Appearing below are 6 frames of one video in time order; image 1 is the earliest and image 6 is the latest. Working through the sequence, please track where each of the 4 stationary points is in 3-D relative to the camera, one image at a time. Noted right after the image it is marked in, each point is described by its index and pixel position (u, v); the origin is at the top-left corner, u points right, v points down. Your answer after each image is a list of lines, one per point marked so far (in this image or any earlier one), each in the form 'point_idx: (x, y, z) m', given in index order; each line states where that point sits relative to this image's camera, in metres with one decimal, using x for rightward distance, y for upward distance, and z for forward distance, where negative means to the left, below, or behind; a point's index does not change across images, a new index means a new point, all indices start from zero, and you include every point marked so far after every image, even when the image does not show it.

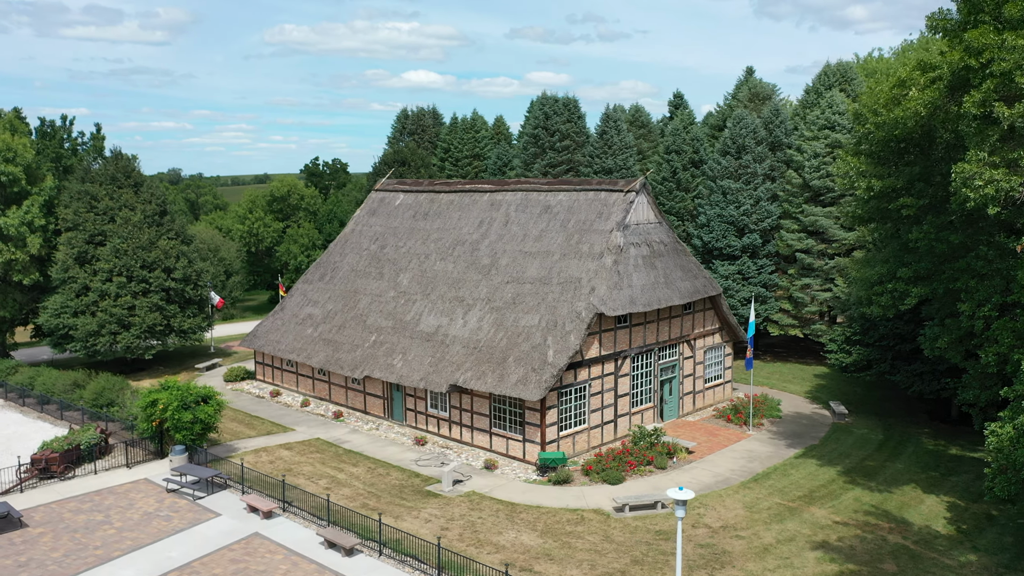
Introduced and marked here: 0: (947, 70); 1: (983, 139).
0: (+10.9, +5.4, +19.0) m
1: (+11.4, +3.5, +18.3) m
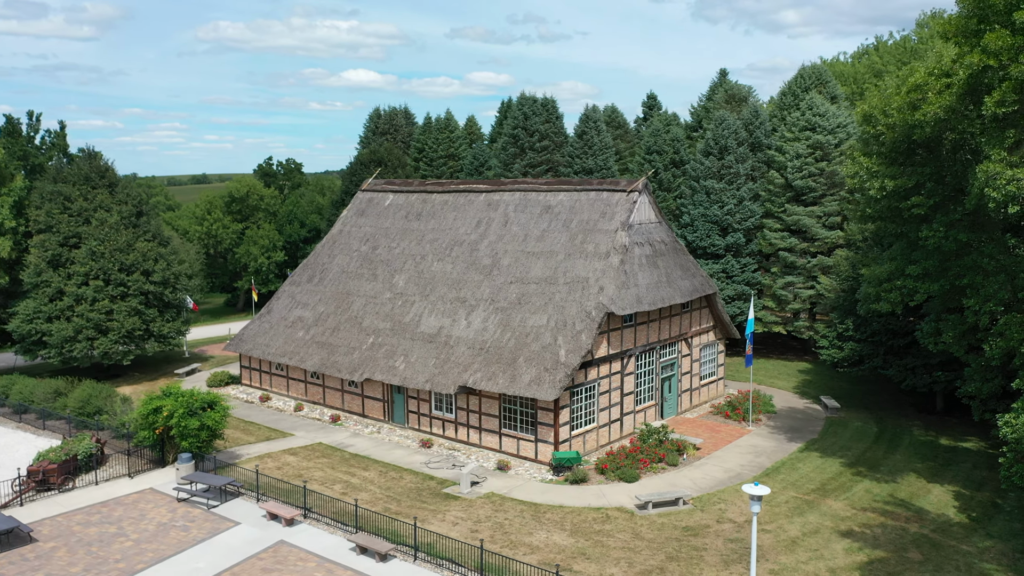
0: (+11.7, +5.5, +19.6) m
1: (+12.2, +3.7, +18.9) m
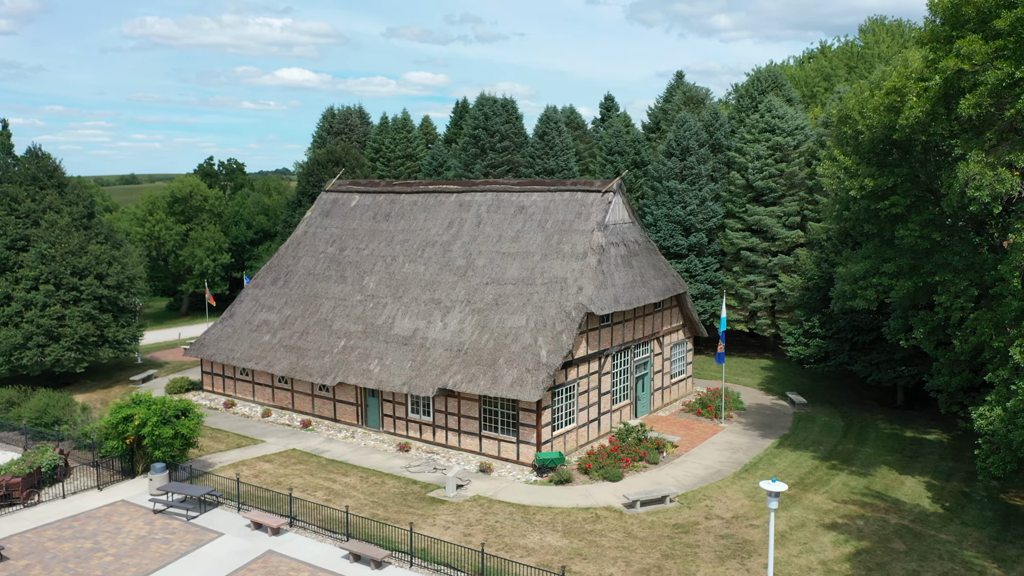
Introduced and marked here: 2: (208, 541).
0: (+11.5, +5.6, +20.3) m
1: (+12.1, +3.7, +19.6) m
2: (-7.9, -6.6, +20.0) m
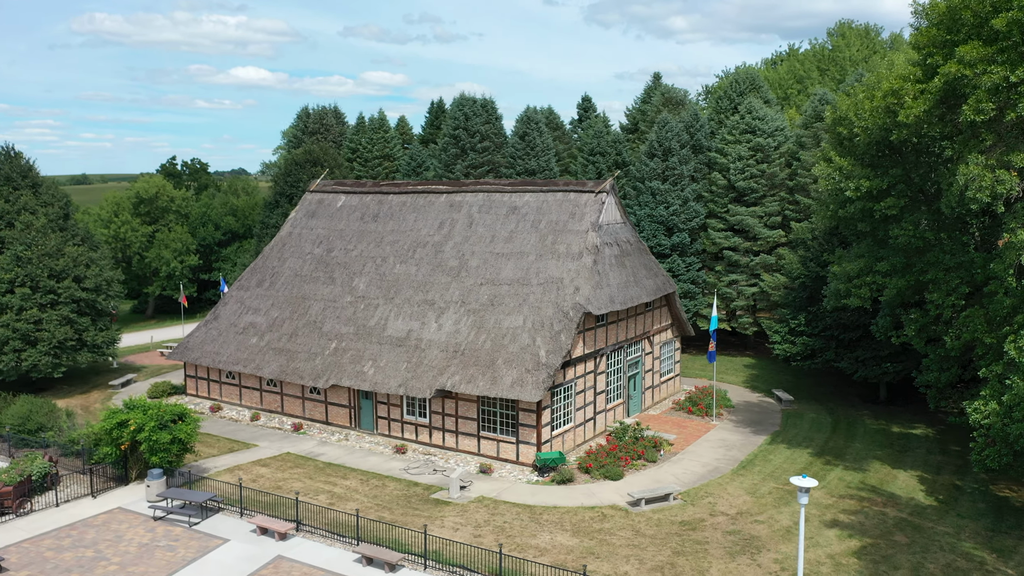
0: (+11.7, +5.6, +20.8) m
1: (+12.3, +3.8, +20.2) m
2: (-7.6, -6.7, +19.6) m
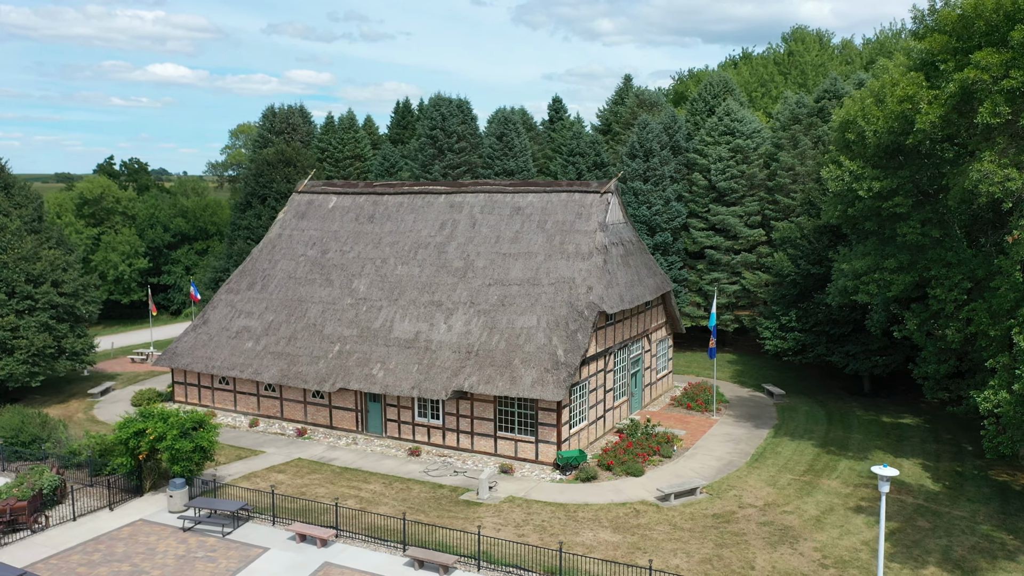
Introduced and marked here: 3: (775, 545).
0: (+12.6, +5.7, +21.8) m
1: (+13.3, +3.9, +21.2) m
2: (-6.4, -6.8, +19.3) m
3: (+6.8, -6.7, +19.8) m
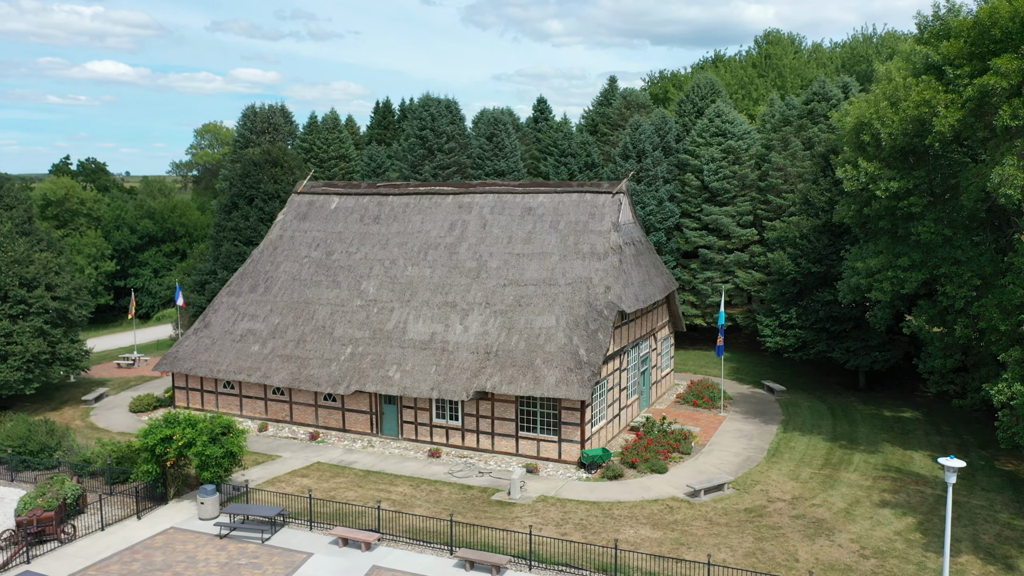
0: (+13.5, +5.8, +22.6) m
1: (+14.3, +4.0, +22.0) m
2: (-5.2, -6.8, +19.1) m
3: (+7.9, -6.6, +20.3) m
